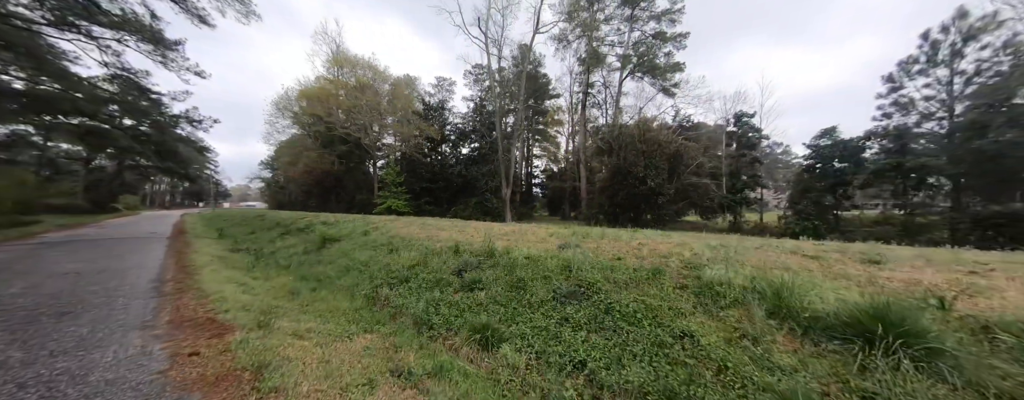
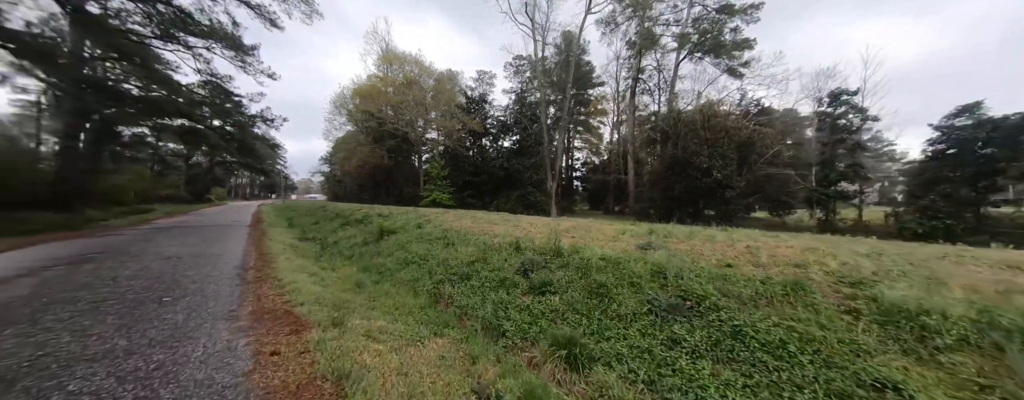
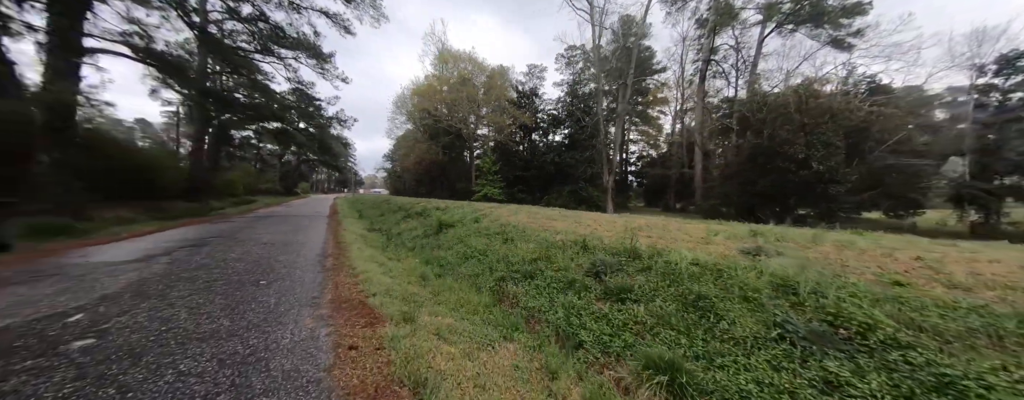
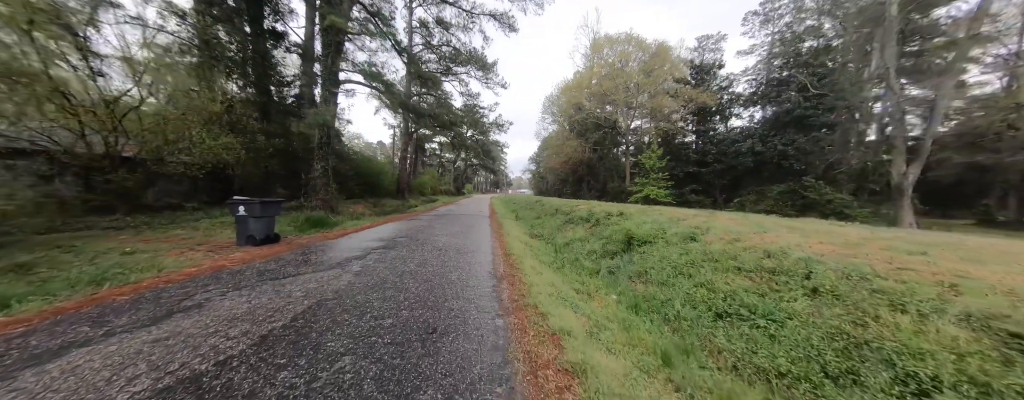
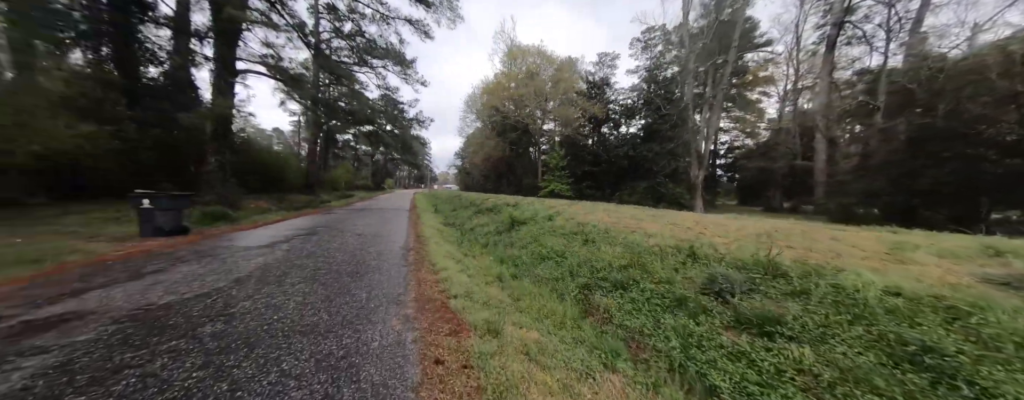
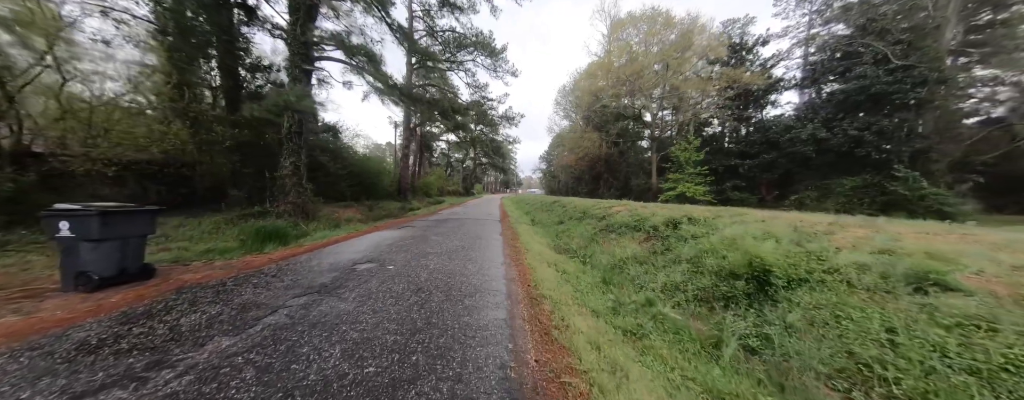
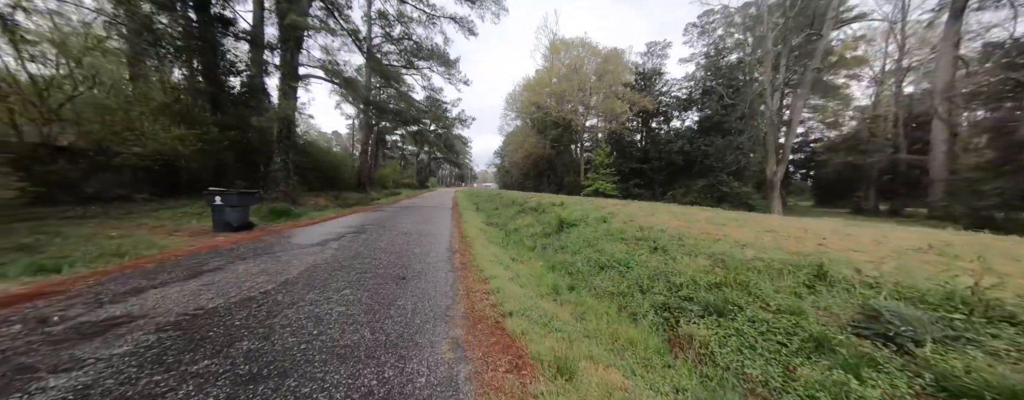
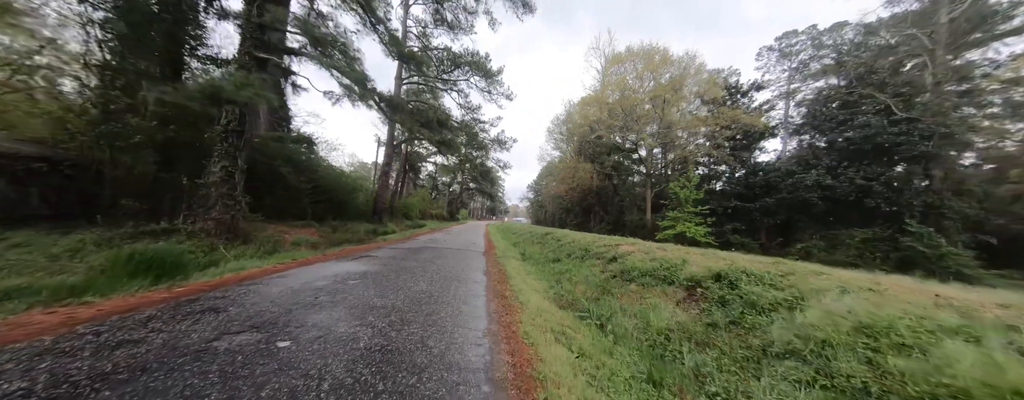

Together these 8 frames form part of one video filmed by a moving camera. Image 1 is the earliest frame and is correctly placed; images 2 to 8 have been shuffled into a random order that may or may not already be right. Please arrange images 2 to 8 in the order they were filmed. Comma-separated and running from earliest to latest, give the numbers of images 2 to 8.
2, 3, 5, 7, 4, 6, 8
